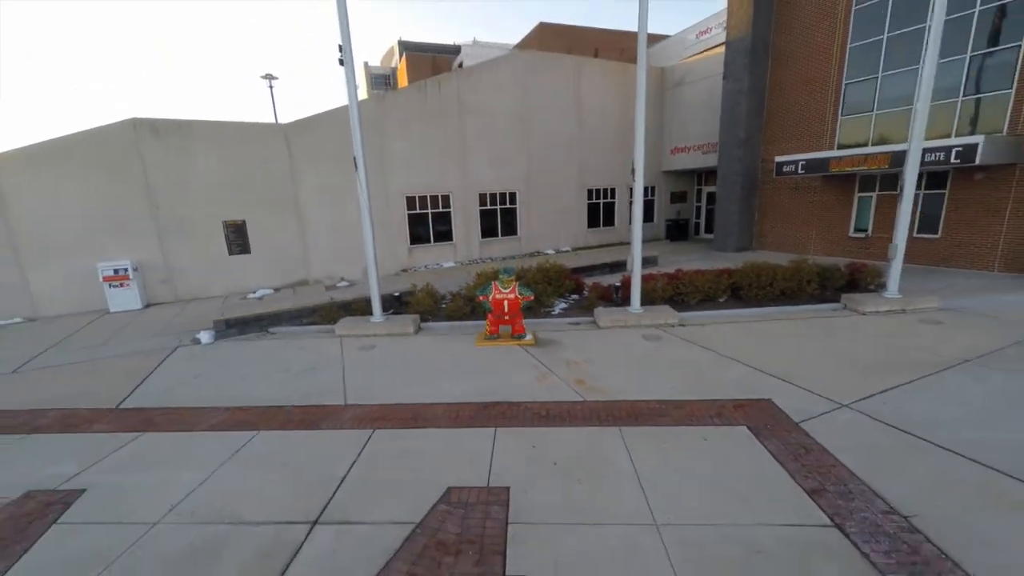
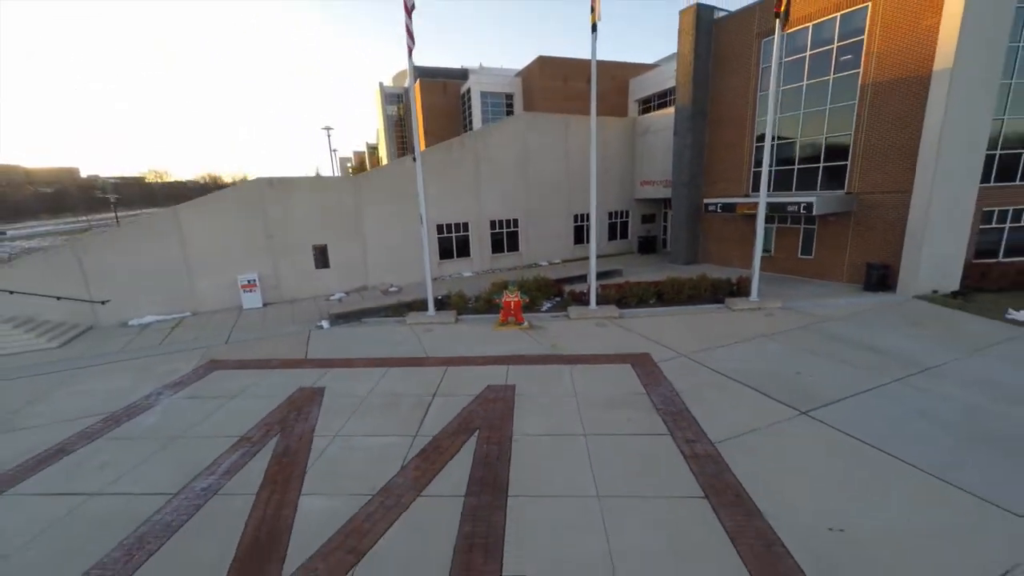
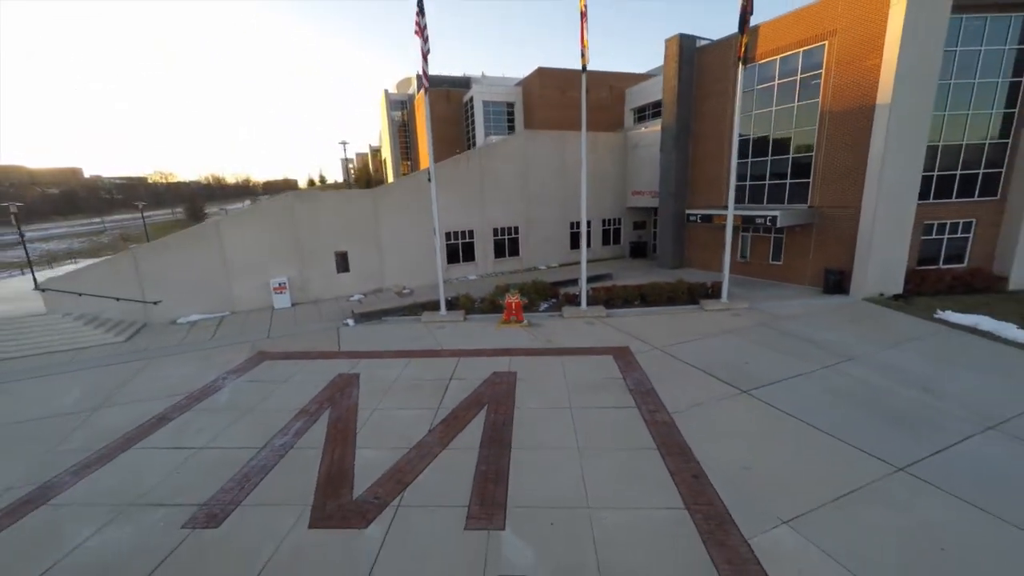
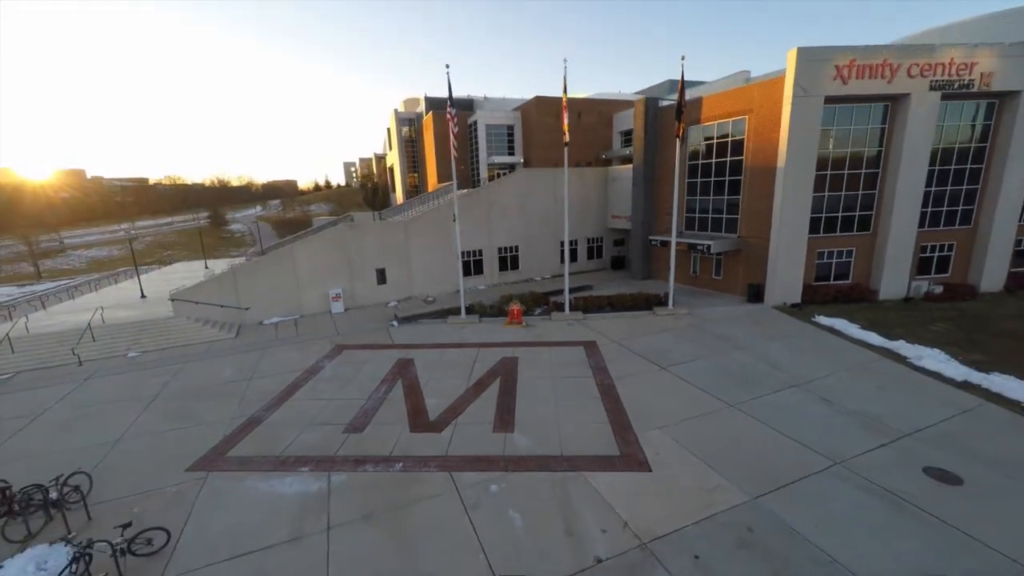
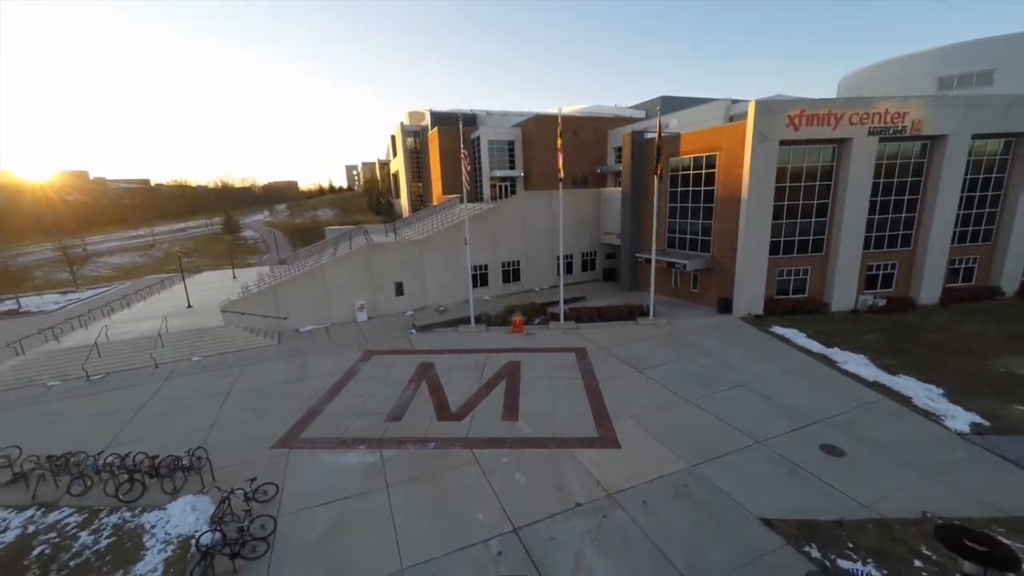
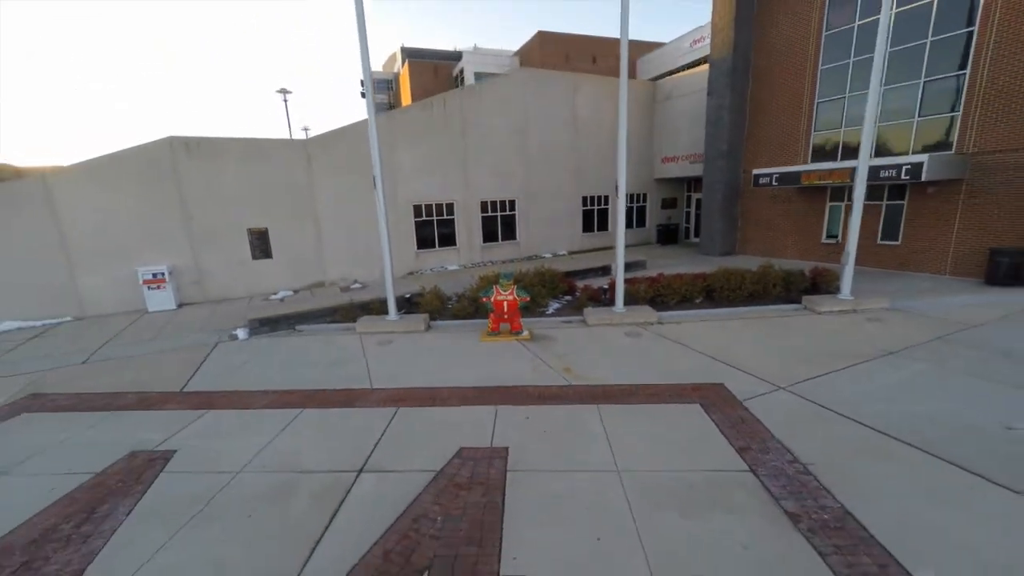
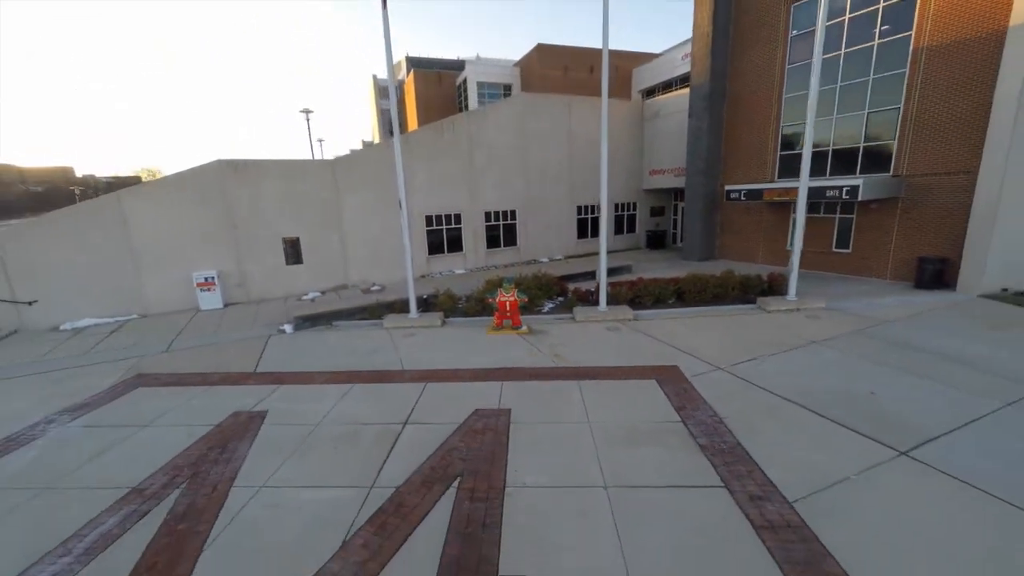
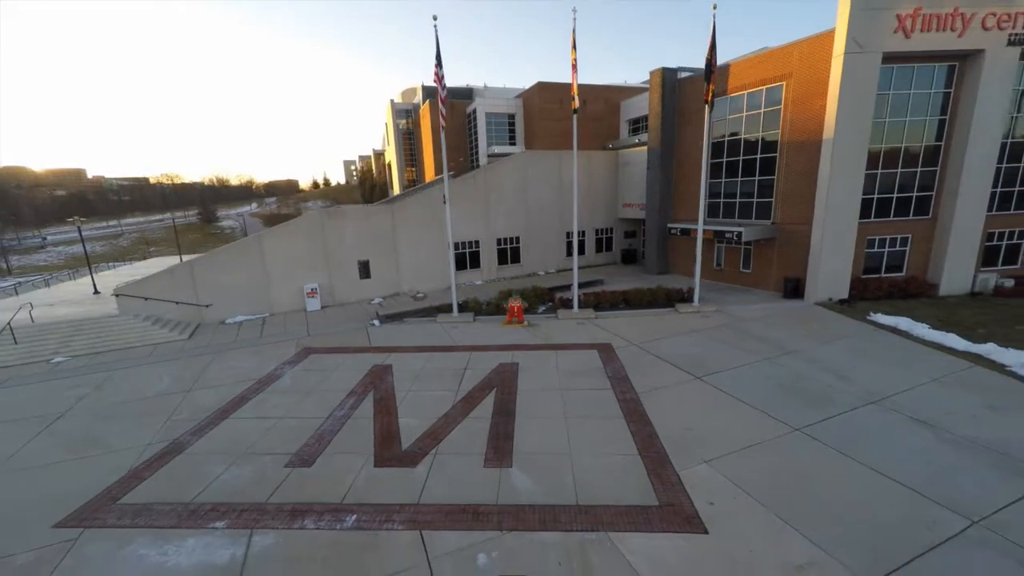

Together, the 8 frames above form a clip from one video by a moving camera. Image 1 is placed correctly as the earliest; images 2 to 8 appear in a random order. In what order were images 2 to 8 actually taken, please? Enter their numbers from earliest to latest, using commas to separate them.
6, 7, 2, 3, 8, 4, 5
